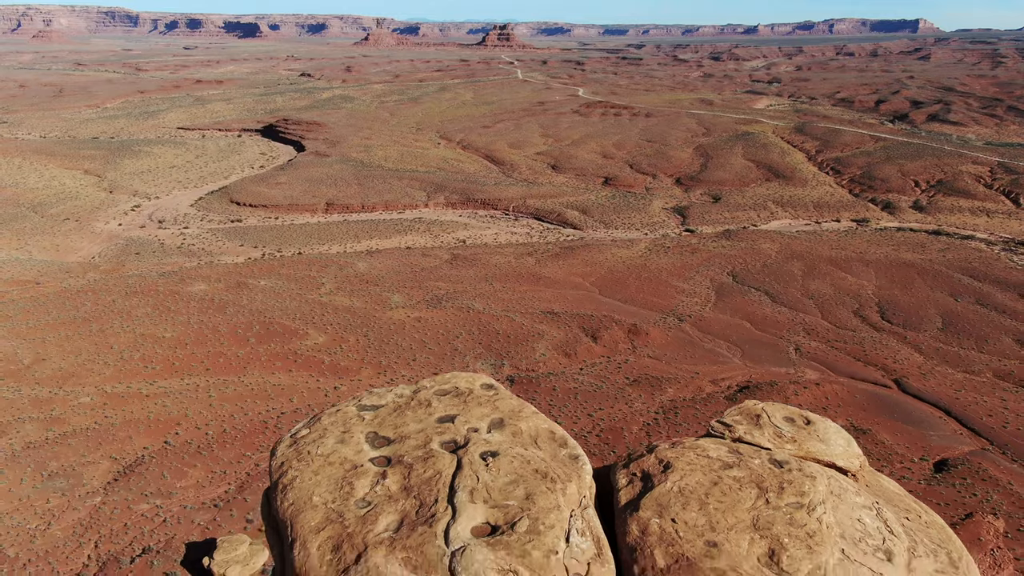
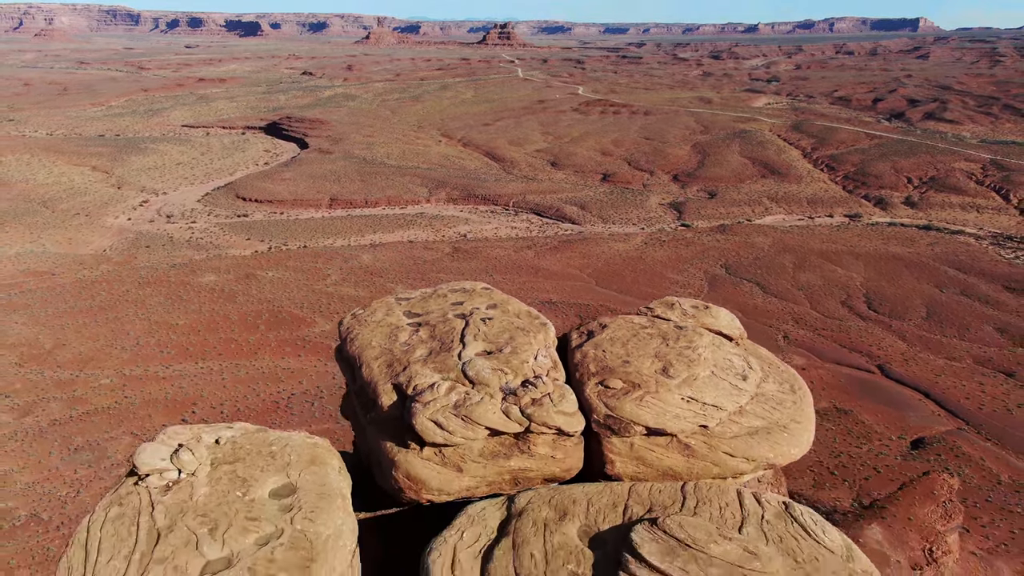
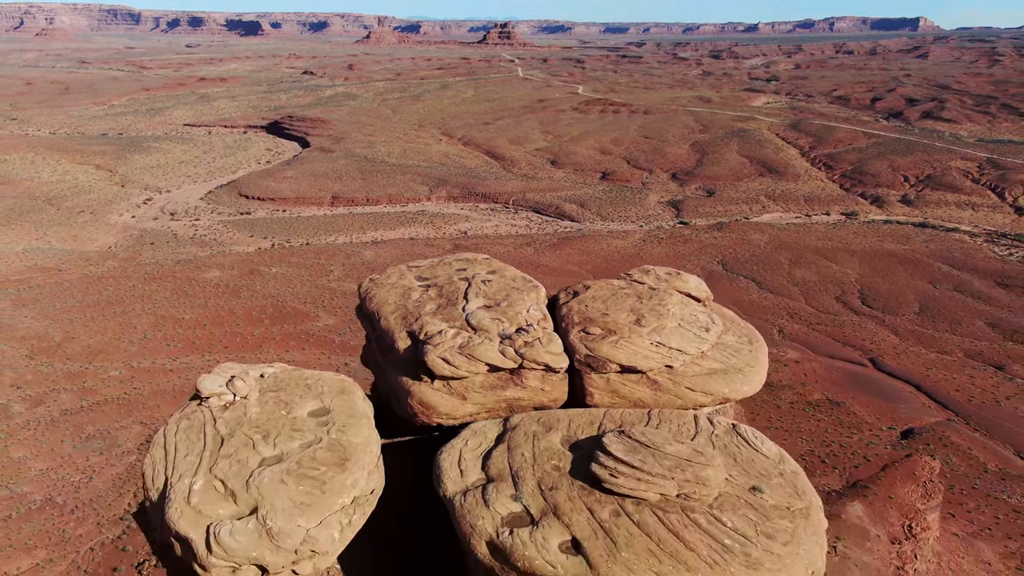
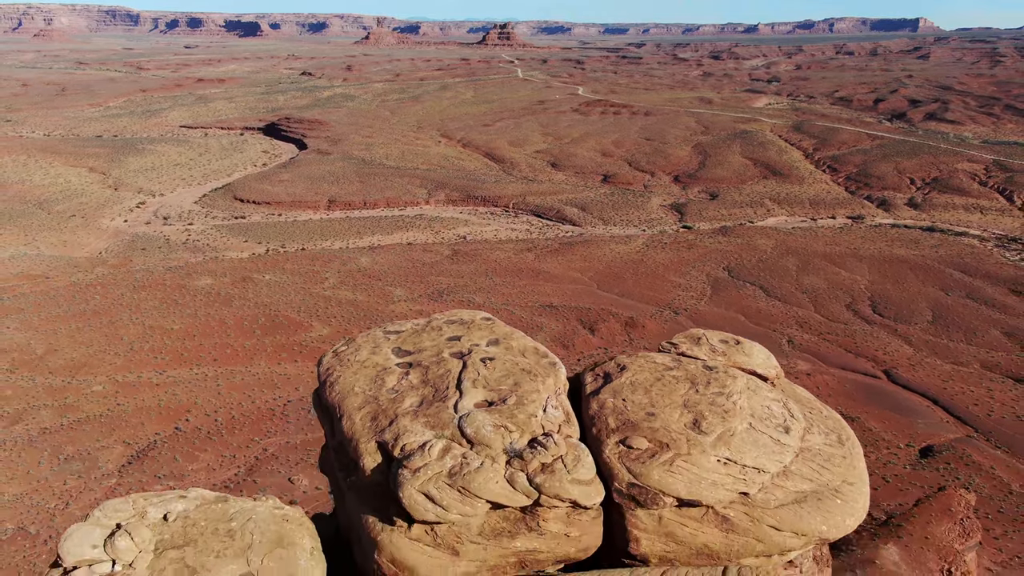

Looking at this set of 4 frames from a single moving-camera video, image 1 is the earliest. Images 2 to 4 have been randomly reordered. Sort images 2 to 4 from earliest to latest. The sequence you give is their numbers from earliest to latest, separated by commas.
4, 2, 3
